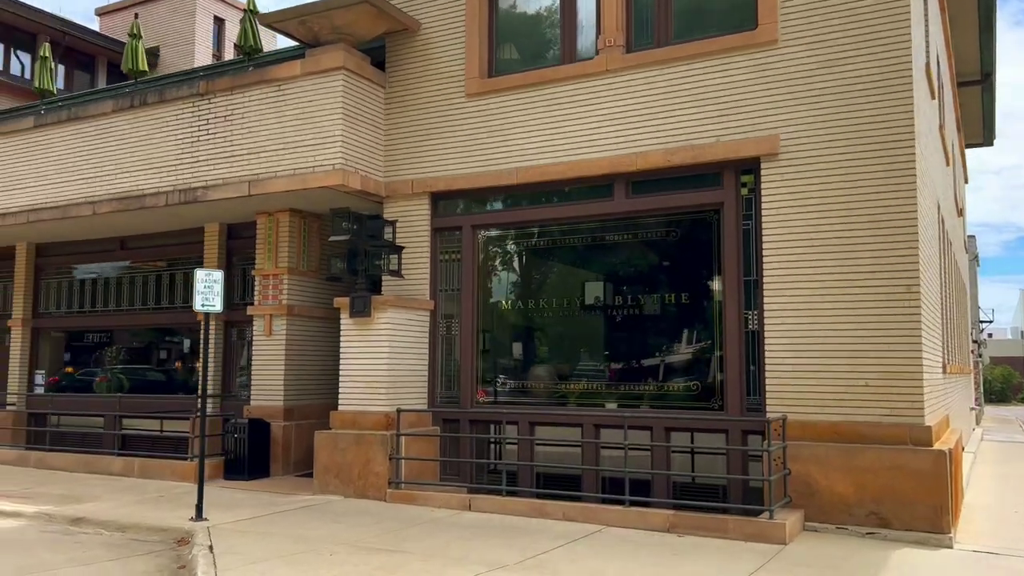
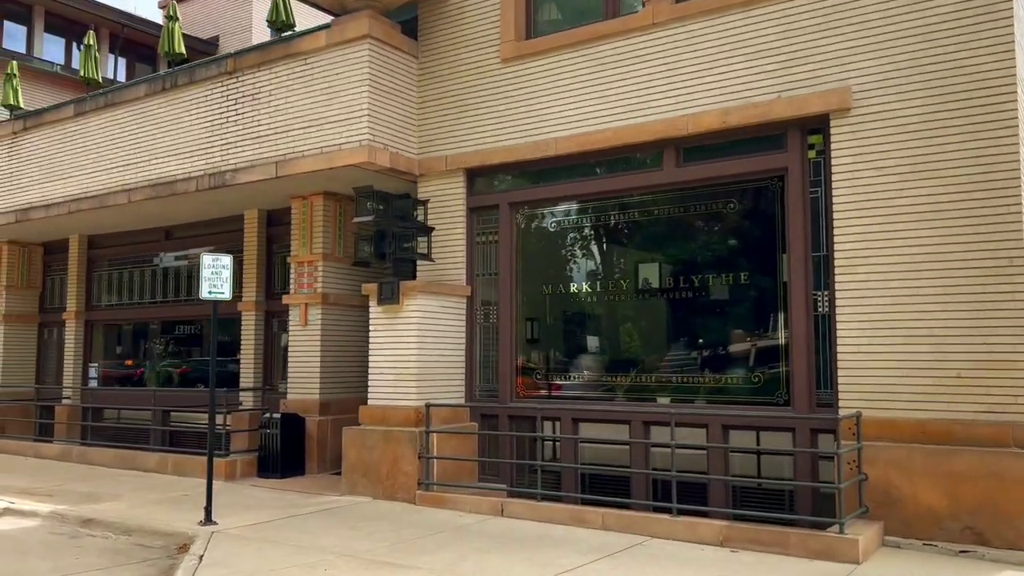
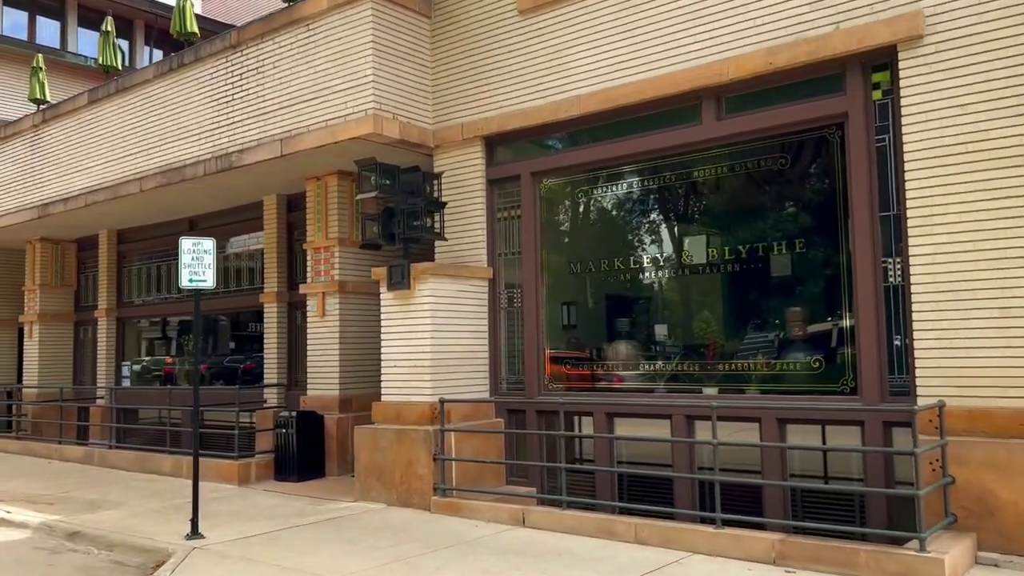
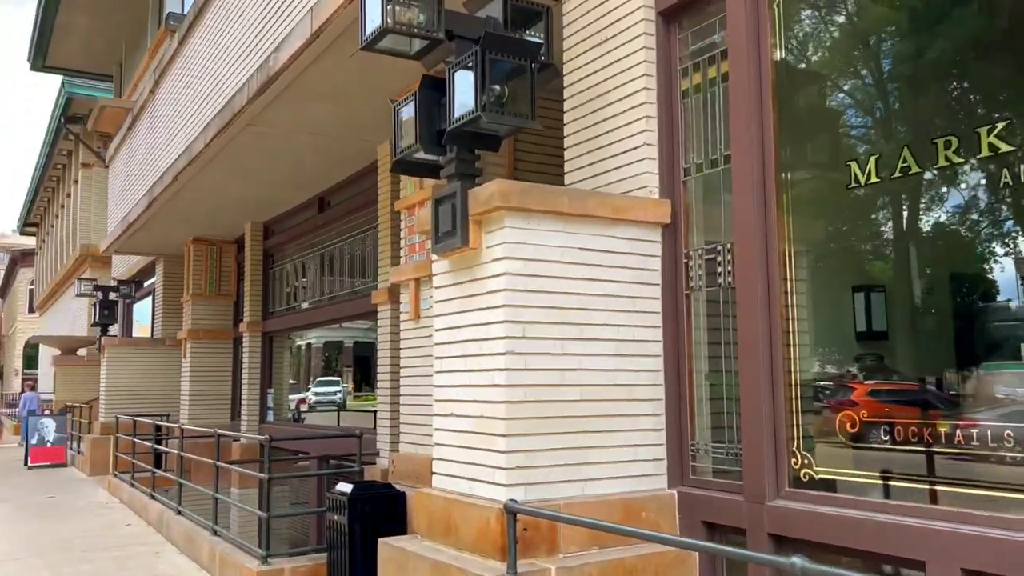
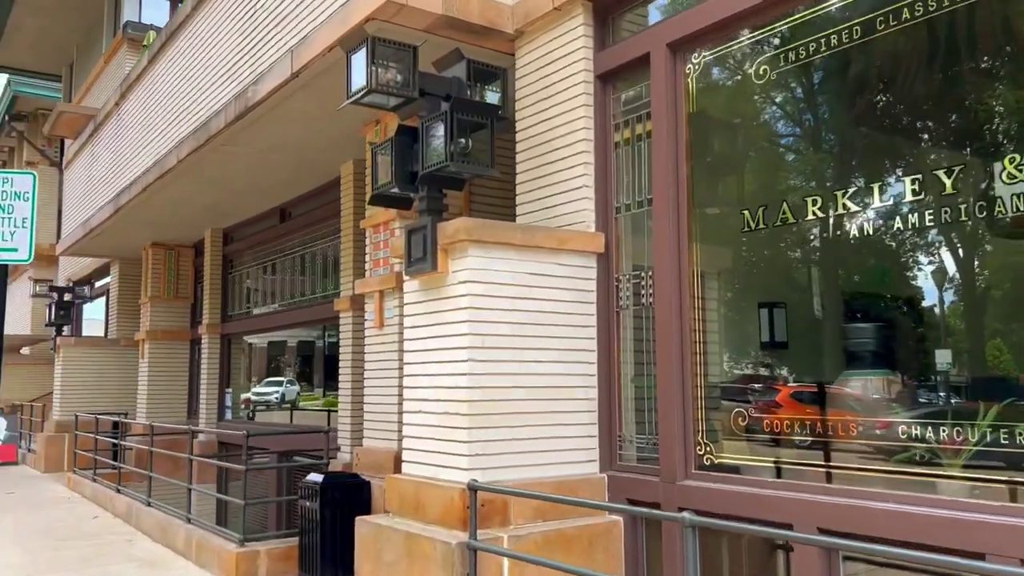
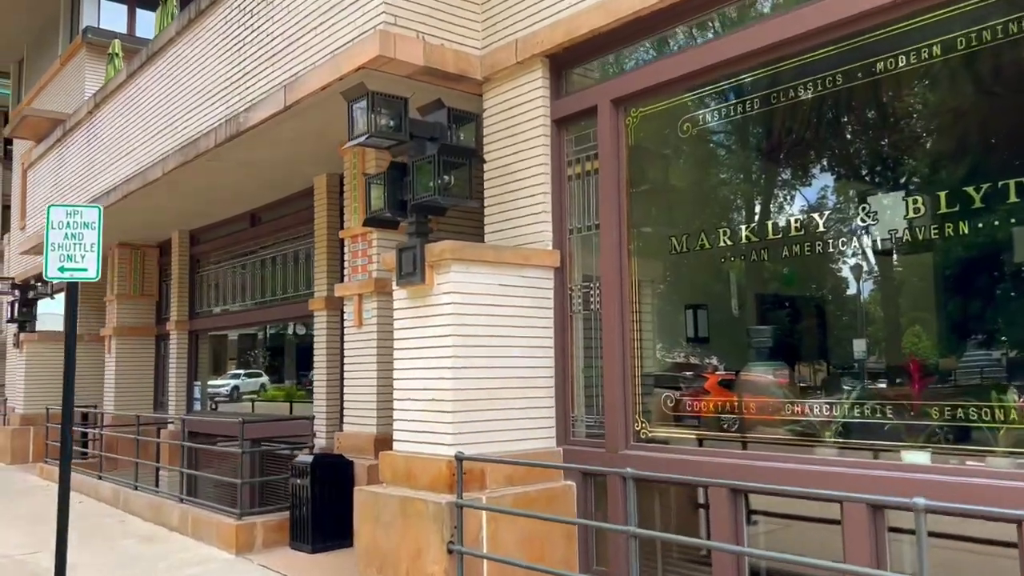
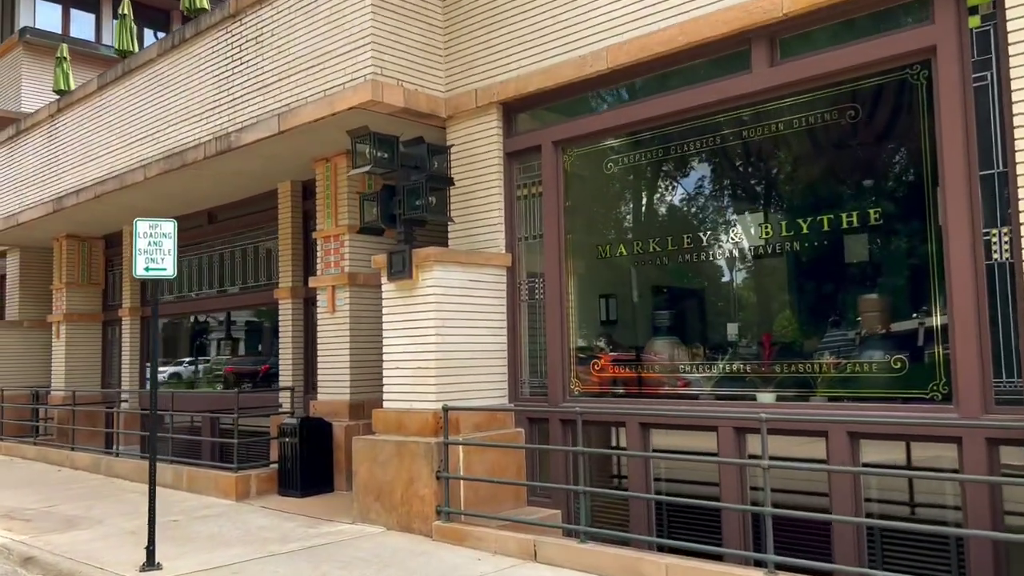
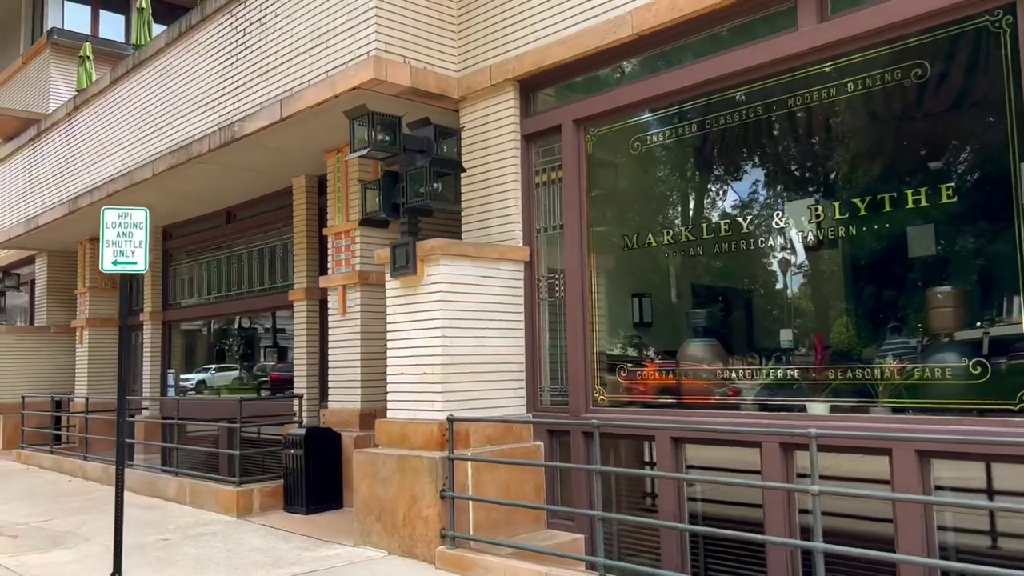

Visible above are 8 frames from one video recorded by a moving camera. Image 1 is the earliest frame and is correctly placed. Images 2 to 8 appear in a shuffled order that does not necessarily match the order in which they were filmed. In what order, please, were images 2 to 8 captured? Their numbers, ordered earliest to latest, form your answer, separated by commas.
2, 3, 7, 8, 6, 5, 4
